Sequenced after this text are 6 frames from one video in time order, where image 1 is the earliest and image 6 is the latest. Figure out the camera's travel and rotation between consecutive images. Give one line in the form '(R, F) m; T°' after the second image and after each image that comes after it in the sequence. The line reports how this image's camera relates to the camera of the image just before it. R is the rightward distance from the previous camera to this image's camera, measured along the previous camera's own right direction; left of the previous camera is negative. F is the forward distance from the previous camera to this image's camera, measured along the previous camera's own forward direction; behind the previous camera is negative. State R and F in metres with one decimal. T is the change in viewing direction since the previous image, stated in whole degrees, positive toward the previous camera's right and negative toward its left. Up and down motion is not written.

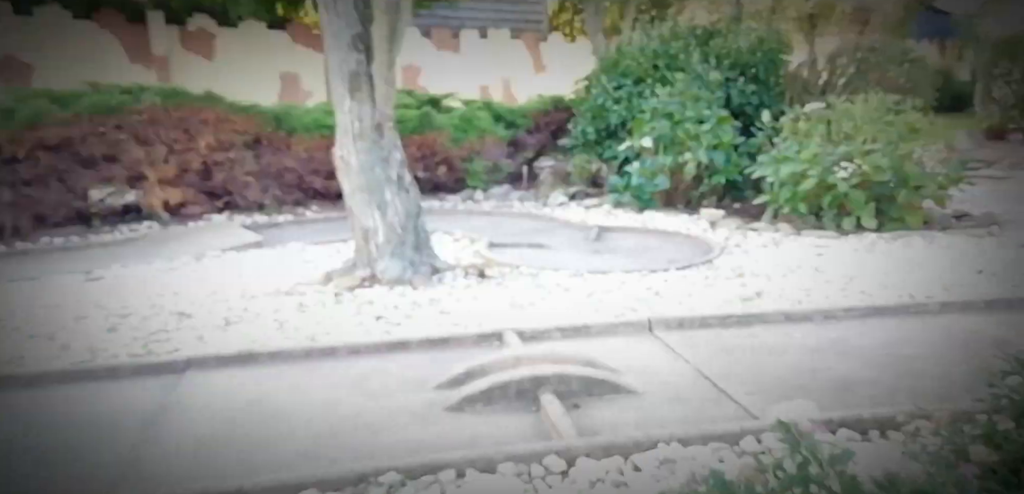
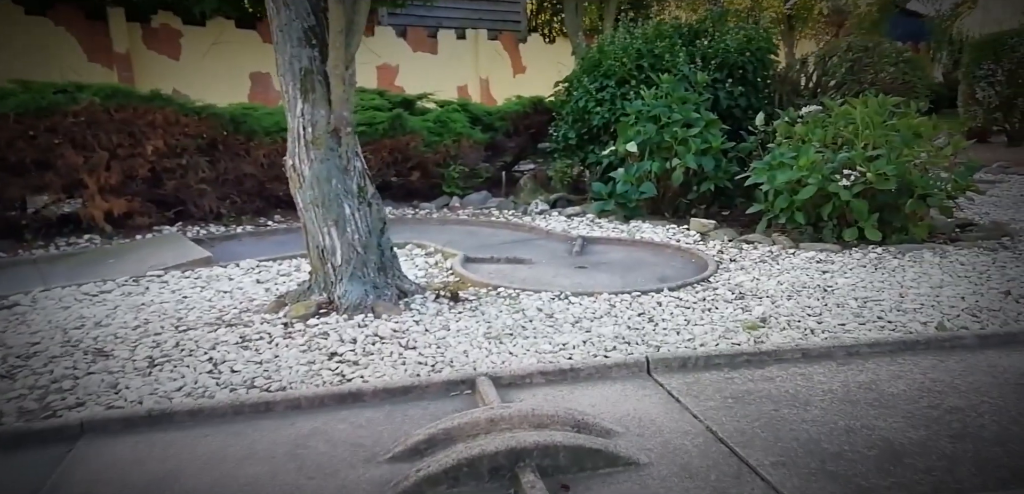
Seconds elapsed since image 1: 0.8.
(0.0, +0.5) m; +2°
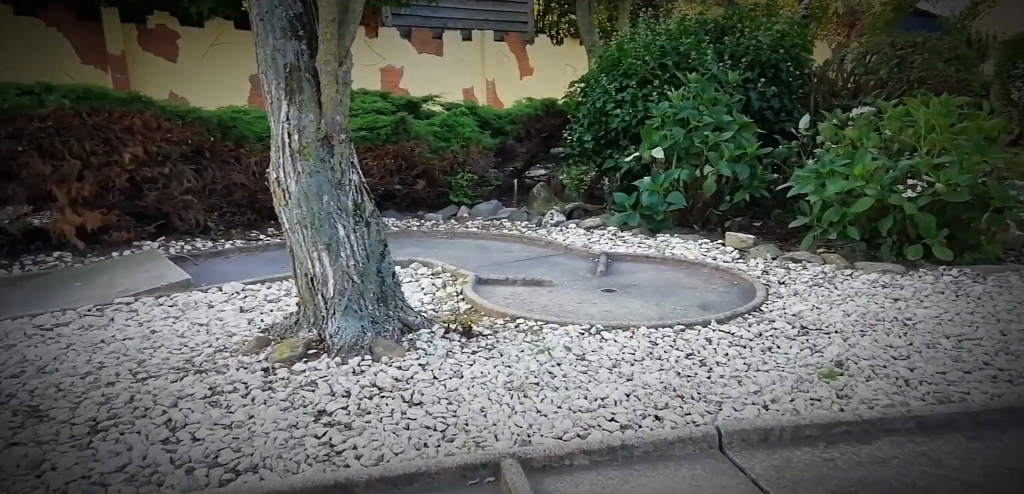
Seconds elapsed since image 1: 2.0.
(-0.1, +0.6) m; 0°
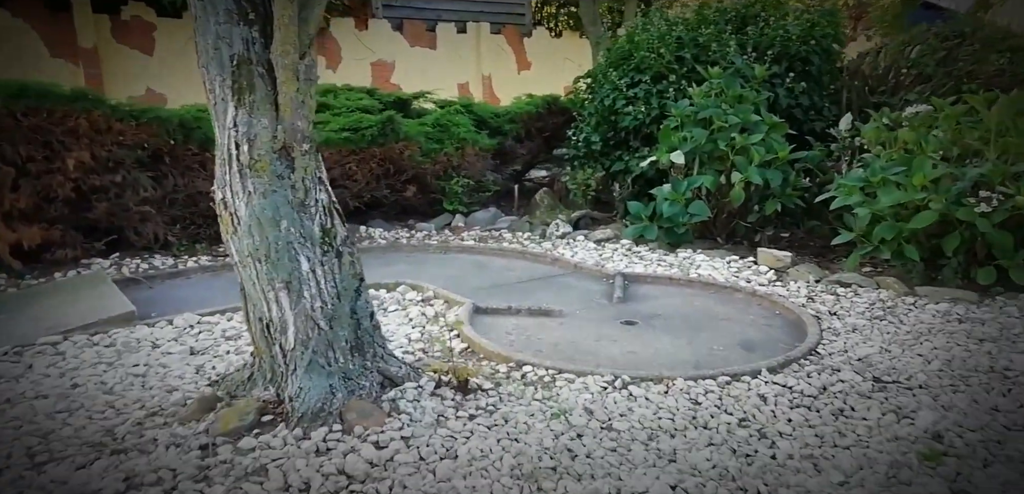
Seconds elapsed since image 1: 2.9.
(0.0, +0.7) m; 0°
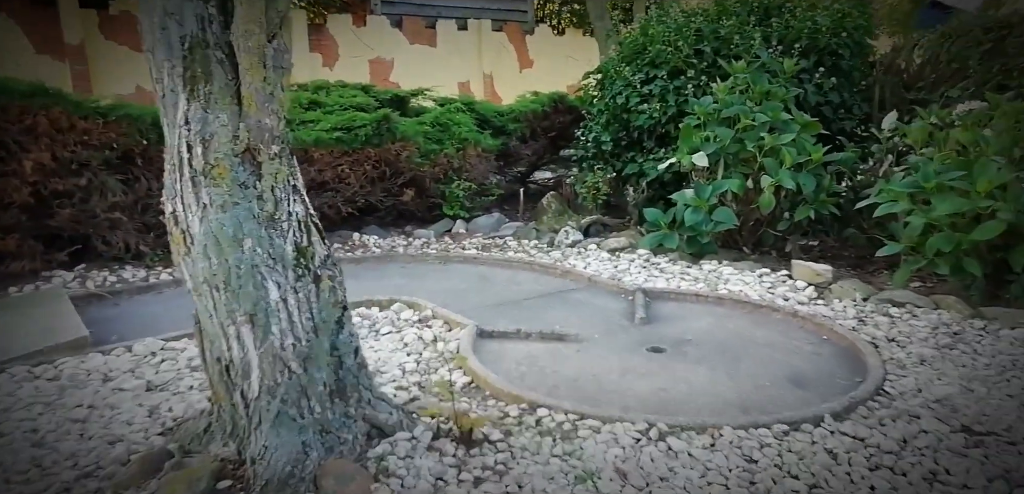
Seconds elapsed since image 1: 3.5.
(0.0, +0.5) m; 0°
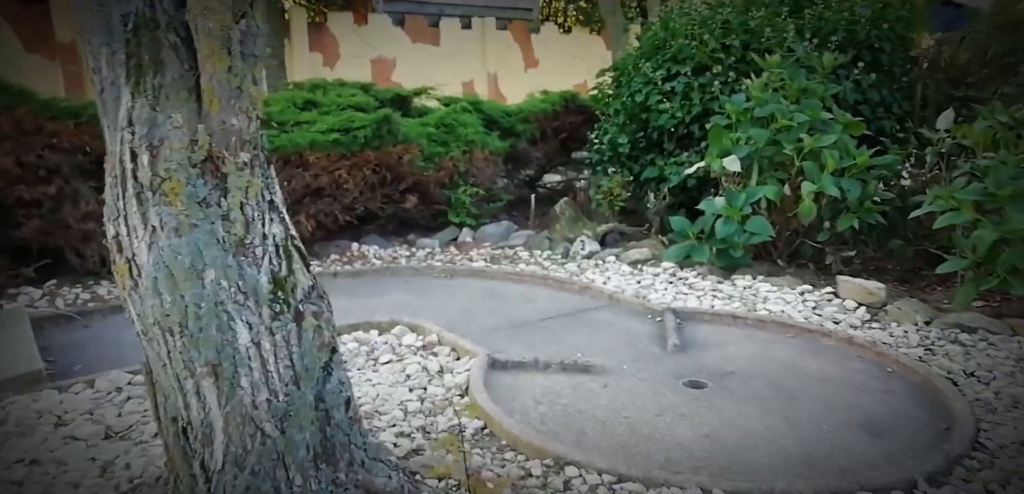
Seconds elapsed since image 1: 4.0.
(-0.1, +0.5) m; 0°
